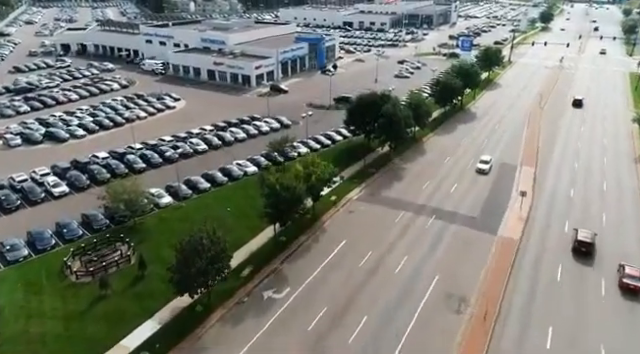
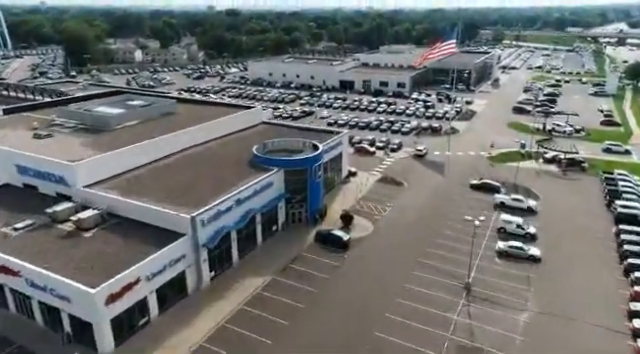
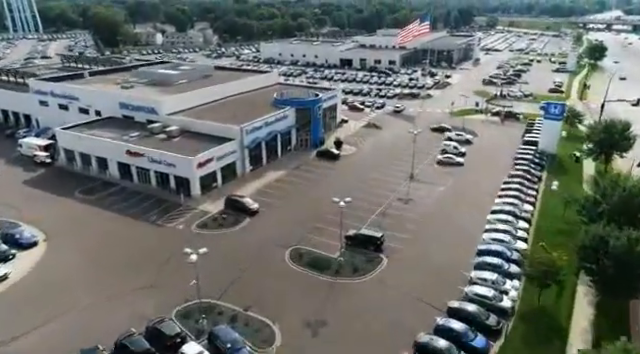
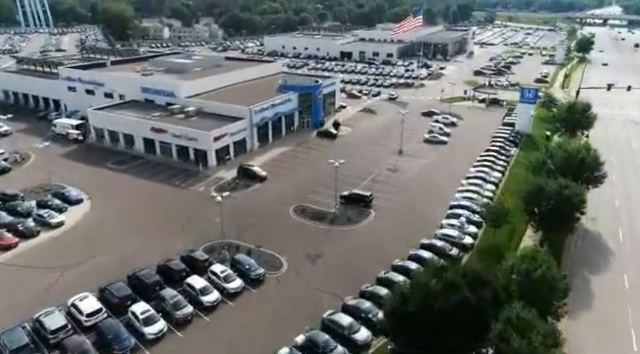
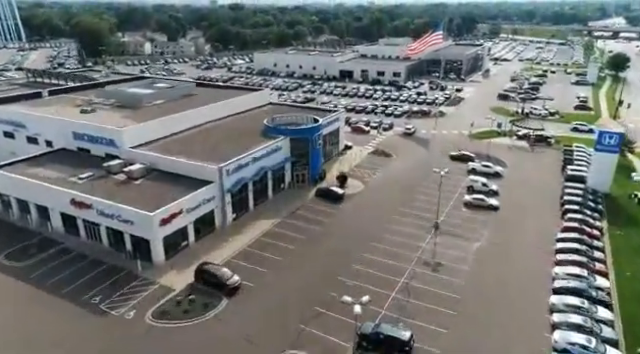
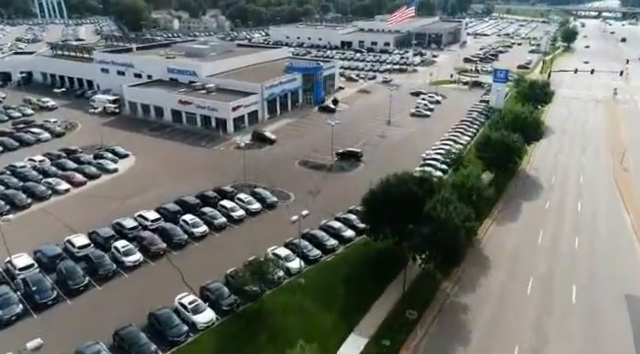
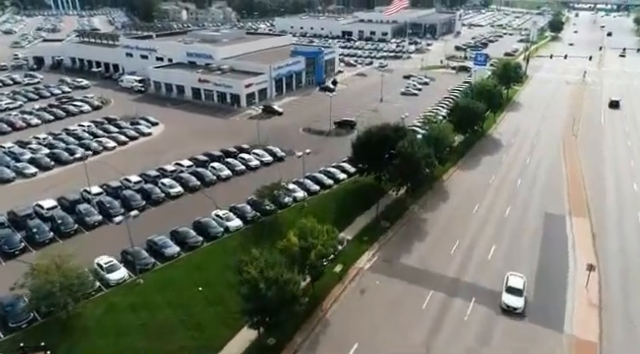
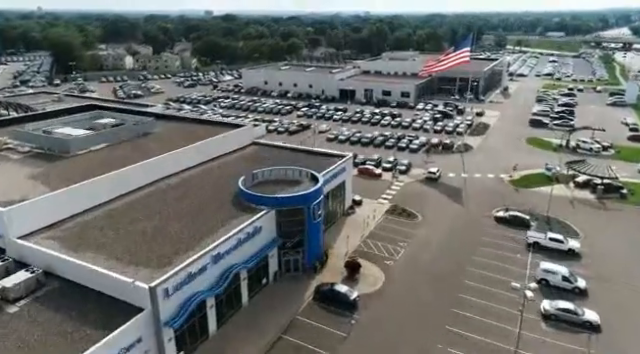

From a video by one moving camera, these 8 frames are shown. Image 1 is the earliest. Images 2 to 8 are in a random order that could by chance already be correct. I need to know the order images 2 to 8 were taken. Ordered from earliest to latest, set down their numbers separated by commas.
7, 6, 4, 3, 5, 2, 8
